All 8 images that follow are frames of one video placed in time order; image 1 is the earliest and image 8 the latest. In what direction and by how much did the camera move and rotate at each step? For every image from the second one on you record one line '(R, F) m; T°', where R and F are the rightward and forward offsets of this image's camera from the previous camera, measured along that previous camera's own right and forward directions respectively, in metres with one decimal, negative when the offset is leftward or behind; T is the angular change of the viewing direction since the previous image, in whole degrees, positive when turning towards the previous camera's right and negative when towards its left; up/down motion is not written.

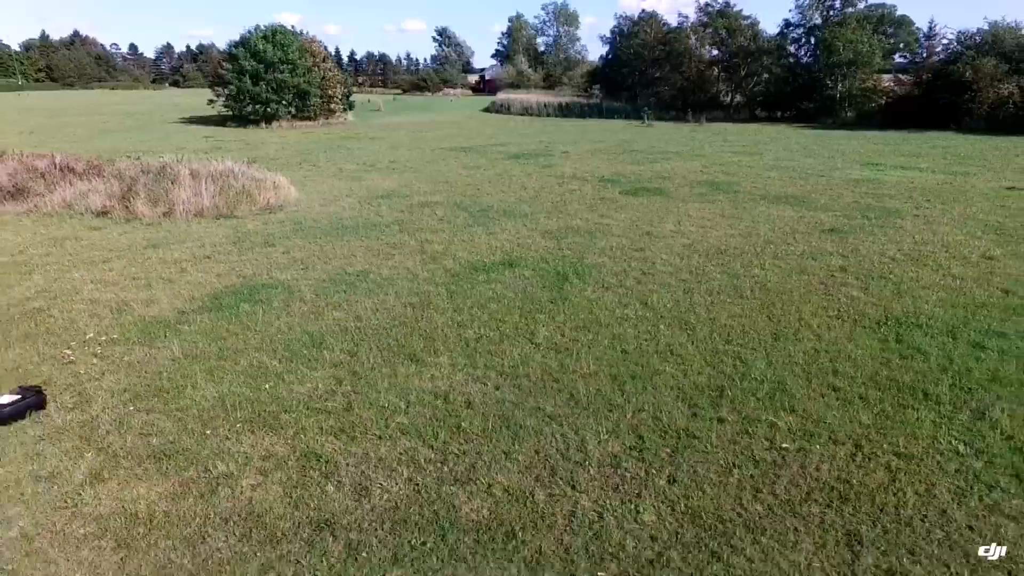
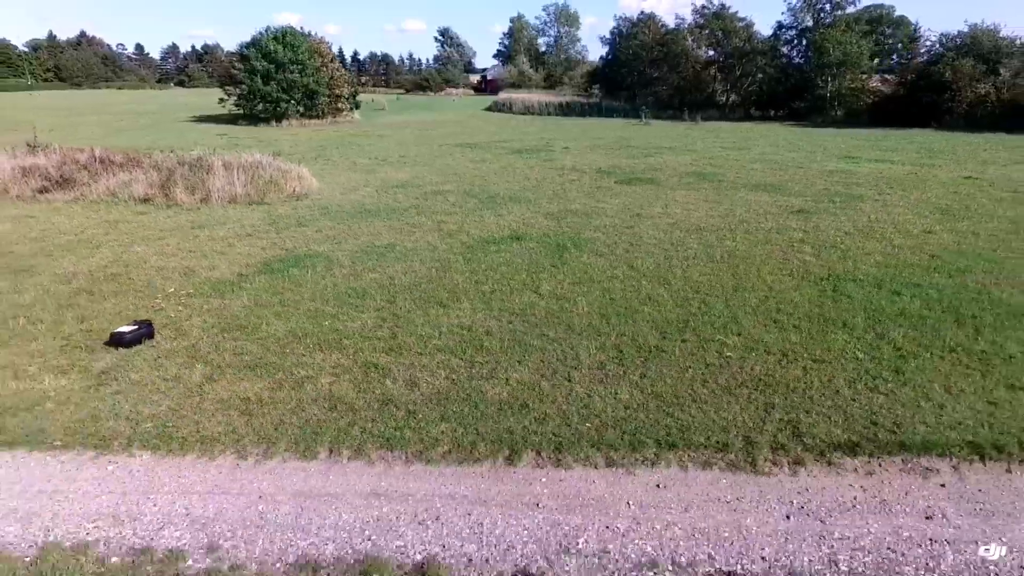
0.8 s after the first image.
(-0.1, -1.6) m; 0°
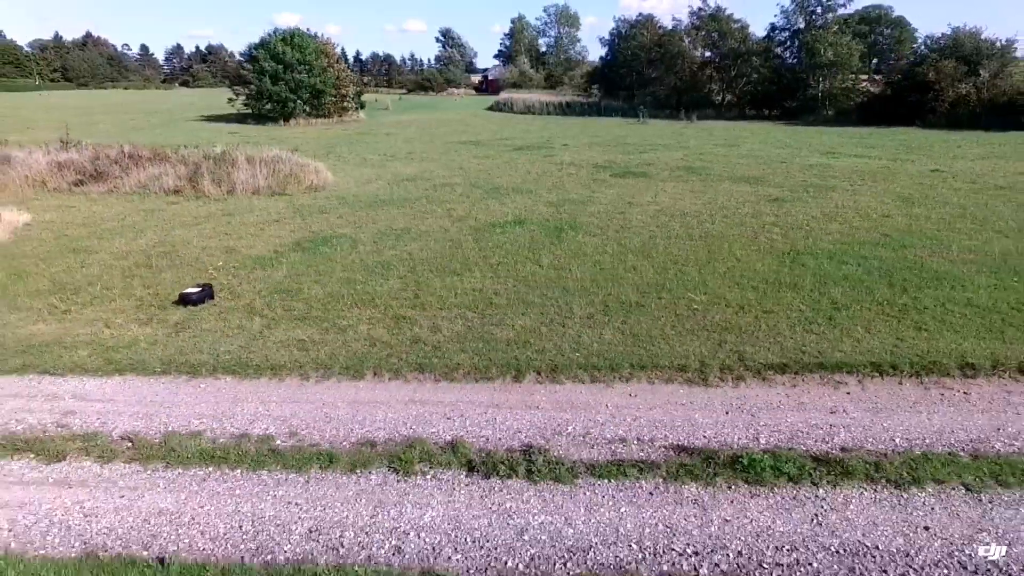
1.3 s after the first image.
(-0.1, -1.4) m; 0°
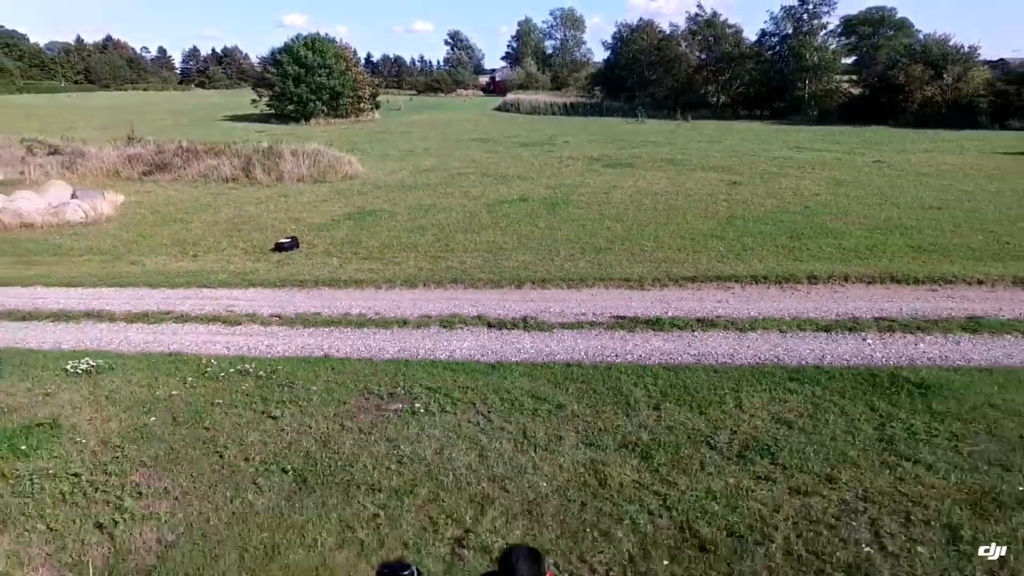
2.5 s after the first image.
(+0.1, -3.3) m; -1°
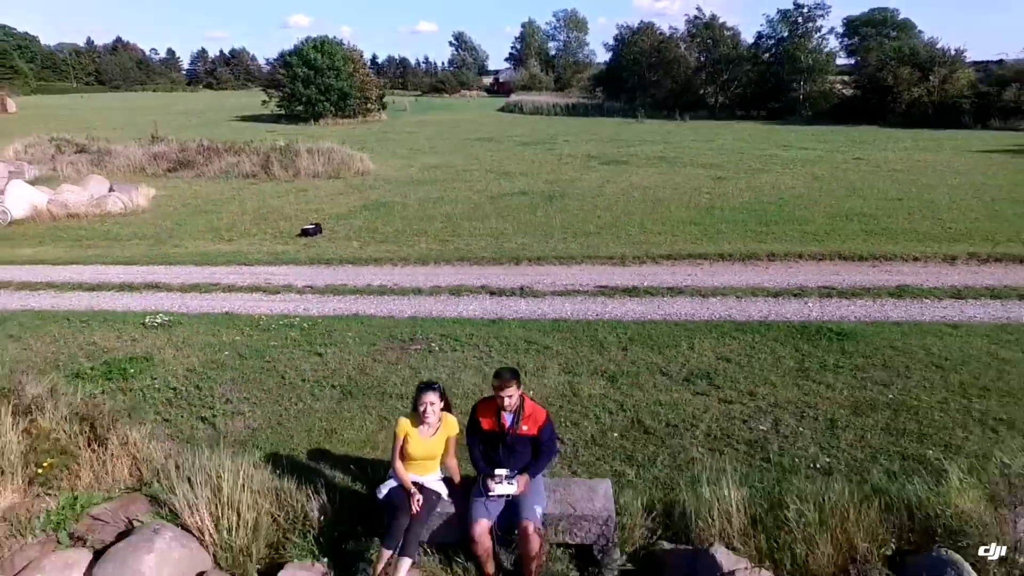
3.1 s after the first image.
(+0.1, -1.5) m; 0°
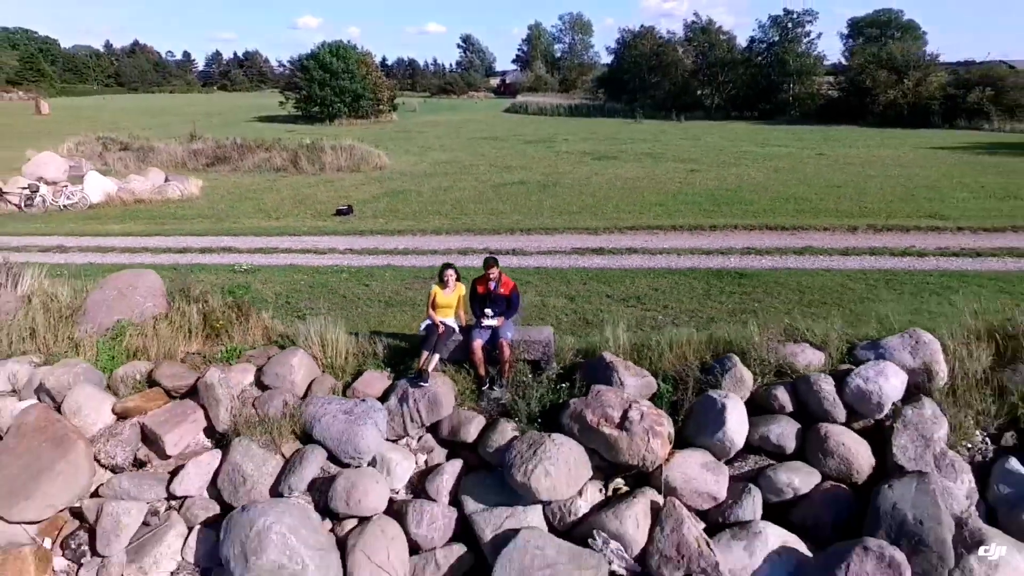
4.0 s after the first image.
(+0.3, -2.9) m; -1°
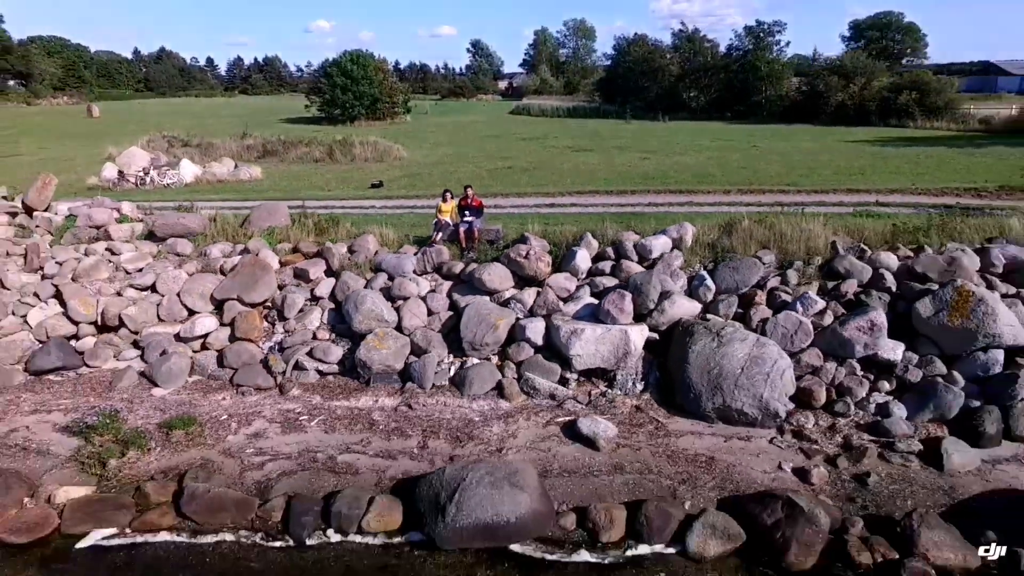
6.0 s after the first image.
(+0.9, -6.2) m; -1°
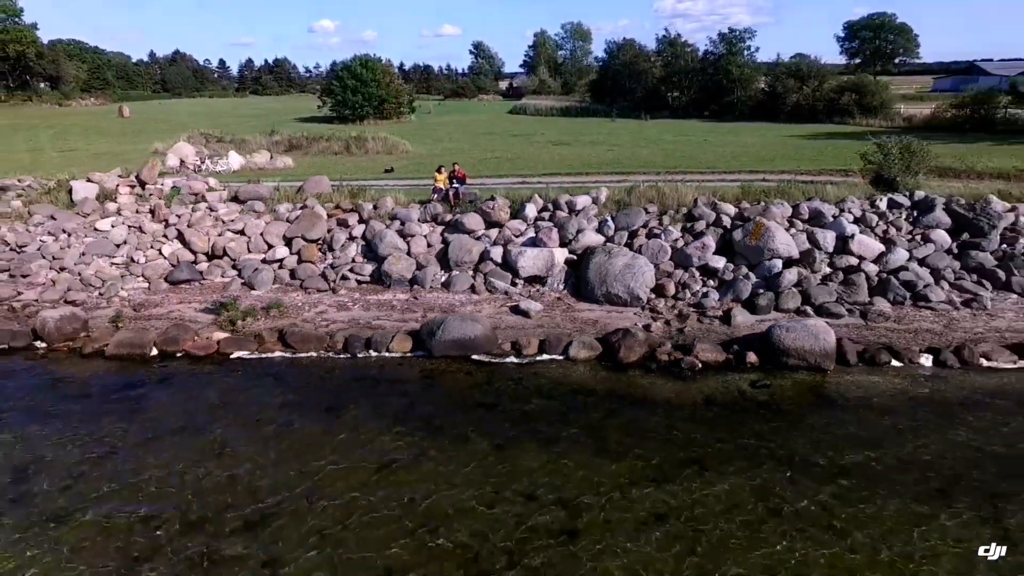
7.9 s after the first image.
(+1.0, -6.0) m; 0°
